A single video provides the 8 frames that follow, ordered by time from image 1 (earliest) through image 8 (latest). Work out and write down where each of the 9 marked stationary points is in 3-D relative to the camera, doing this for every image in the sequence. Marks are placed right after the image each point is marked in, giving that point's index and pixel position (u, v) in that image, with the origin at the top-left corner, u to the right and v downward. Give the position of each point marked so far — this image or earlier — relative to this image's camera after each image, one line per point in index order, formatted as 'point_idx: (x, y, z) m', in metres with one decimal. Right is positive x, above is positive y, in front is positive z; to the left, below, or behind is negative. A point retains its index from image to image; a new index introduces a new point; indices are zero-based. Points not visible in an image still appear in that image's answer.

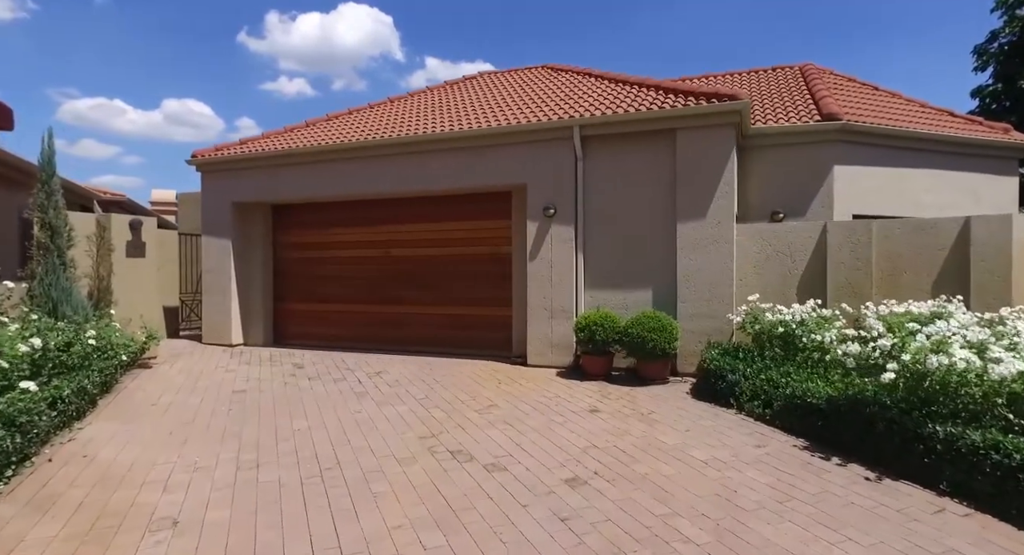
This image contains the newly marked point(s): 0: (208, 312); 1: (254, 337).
0: (-6.1, -0.7, +10.5) m
1: (-5.2, -1.2, +10.6) m
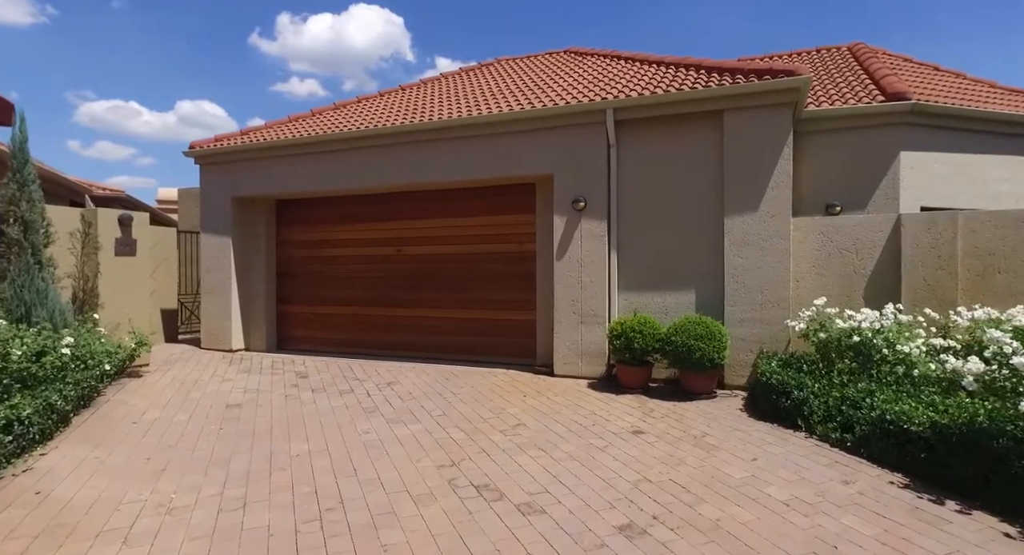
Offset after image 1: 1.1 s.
0: (-5.7, -0.7, +9.8) m
1: (-4.8, -1.2, +9.9) m
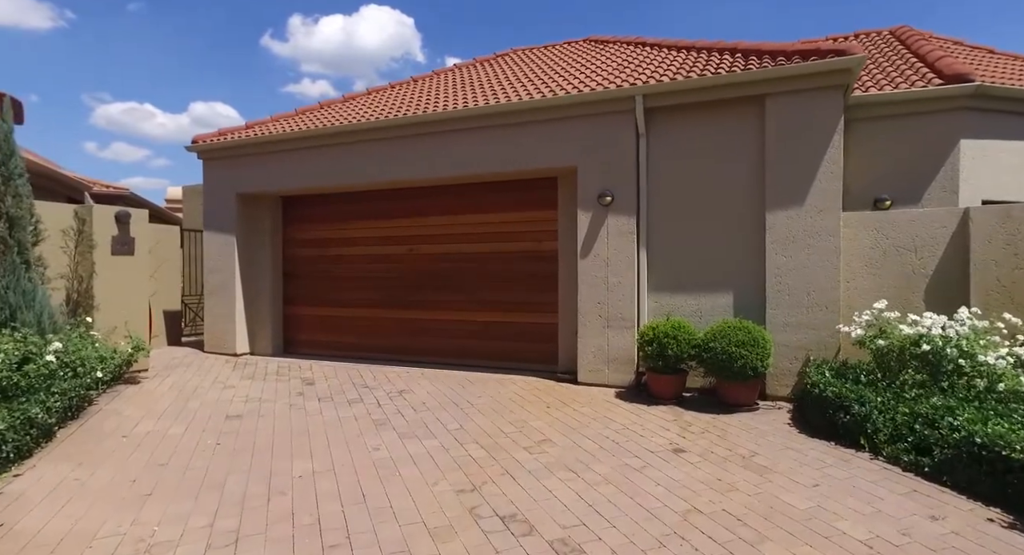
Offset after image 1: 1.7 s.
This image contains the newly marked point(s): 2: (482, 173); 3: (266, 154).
0: (-5.4, -0.7, +9.4) m
1: (-4.5, -1.2, +9.4) m
2: (-0.4, +1.5, +7.6) m
3: (-4.2, +2.1, +9.0) m
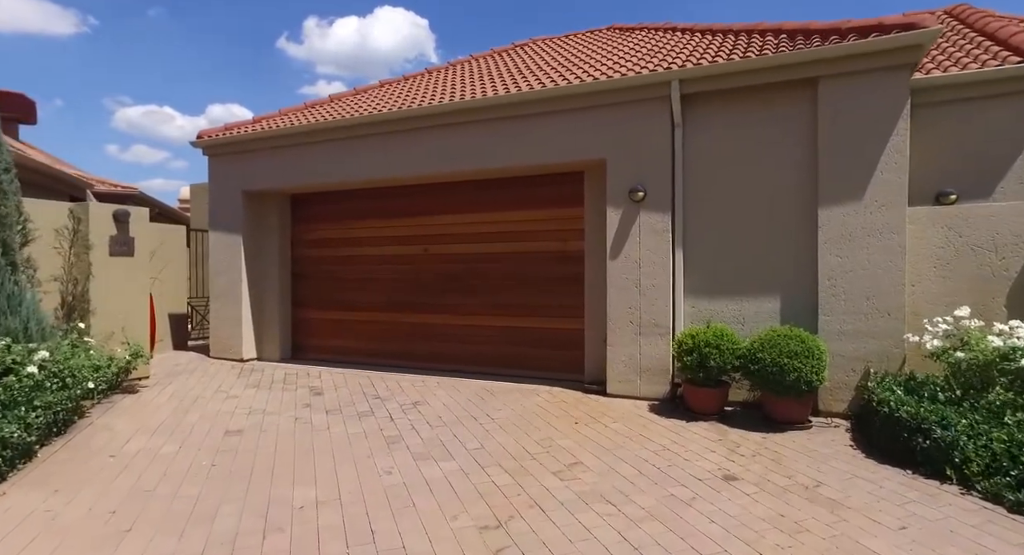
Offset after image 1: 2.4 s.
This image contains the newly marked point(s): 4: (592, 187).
0: (-5.1, -0.8, +9.0) m
1: (-4.2, -1.3, +9.0) m
2: (-0.1, +1.5, +7.1) m
3: (-3.9, +2.1, +8.6) m
4: (+1.1, +1.2, +6.9) m
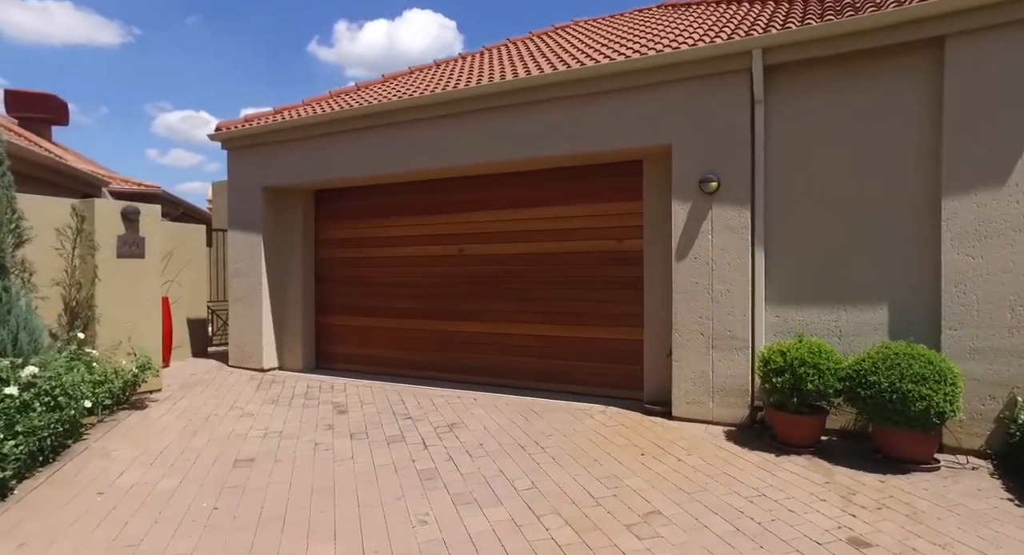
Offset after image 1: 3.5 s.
0: (-4.4, -0.8, +8.4) m
1: (-3.5, -1.3, +8.3) m
2: (+0.4, +1.4, +6.2) m
3: (-3.3, +2.0, +7.9) m
4: (+1.6, +1.2, +6.0) m
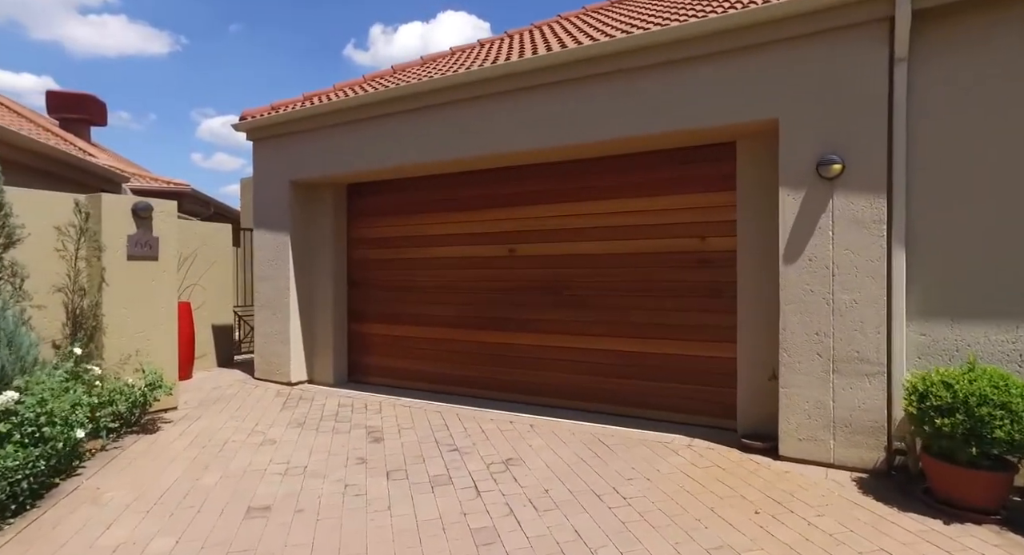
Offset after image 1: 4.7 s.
0: (-3.6, -0.9, +7.6) m
1: (-2.7, -1.4, +7.6) m
2: (+1.1, +1.4, +5.2) m
3: (-2.5, +2.0, +7.1) m
4: (+2.2, +1.1, +4.9) m
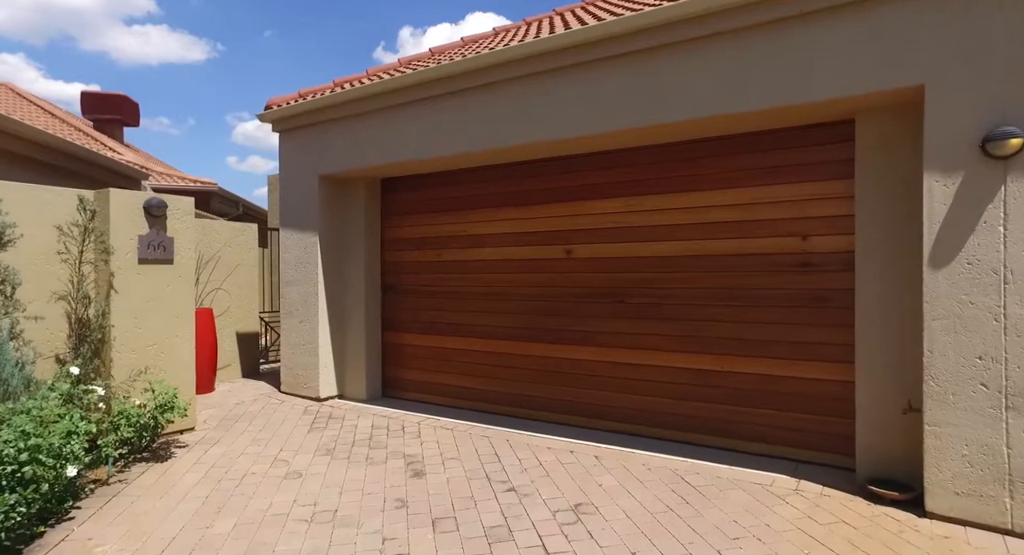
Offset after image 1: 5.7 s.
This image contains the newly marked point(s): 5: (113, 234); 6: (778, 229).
0: (-2.9, -0.9, +7.0) m
1: (-2.1, -1.4, +6.9) m
2: (+1.6, +1.3, +4.3) m
3: (-1.9, +1.9, +6.4) m
4: (+2.8, +1.0, +3.9) m
5: (-3.5, +0.4, +4.6) m
6: (+2.3, +0.4, +4.3) m
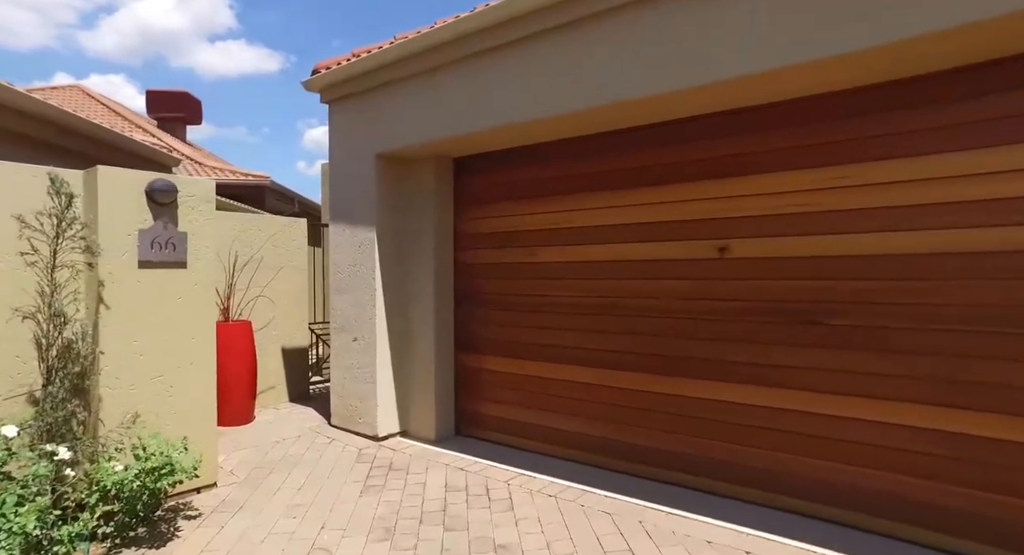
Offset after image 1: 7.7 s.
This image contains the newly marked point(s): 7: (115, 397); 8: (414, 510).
0: (-1.8, -1.0, +5.6) m
1: (-0.9, -1.5, +5.4) m
2: (+2.4, +1.3, +2.5) m
3: (-0.8, +1.9, +4.9) m
4: (+3.5, +1.0, +2.0) m
5: (-2.7, +0.4, +3.3) m
6: (+3.1, +0.4, +2.4) m
7: (-2.5, -0.7, +3.4) m
8: (-0.7, -1.7, +3.8) m
